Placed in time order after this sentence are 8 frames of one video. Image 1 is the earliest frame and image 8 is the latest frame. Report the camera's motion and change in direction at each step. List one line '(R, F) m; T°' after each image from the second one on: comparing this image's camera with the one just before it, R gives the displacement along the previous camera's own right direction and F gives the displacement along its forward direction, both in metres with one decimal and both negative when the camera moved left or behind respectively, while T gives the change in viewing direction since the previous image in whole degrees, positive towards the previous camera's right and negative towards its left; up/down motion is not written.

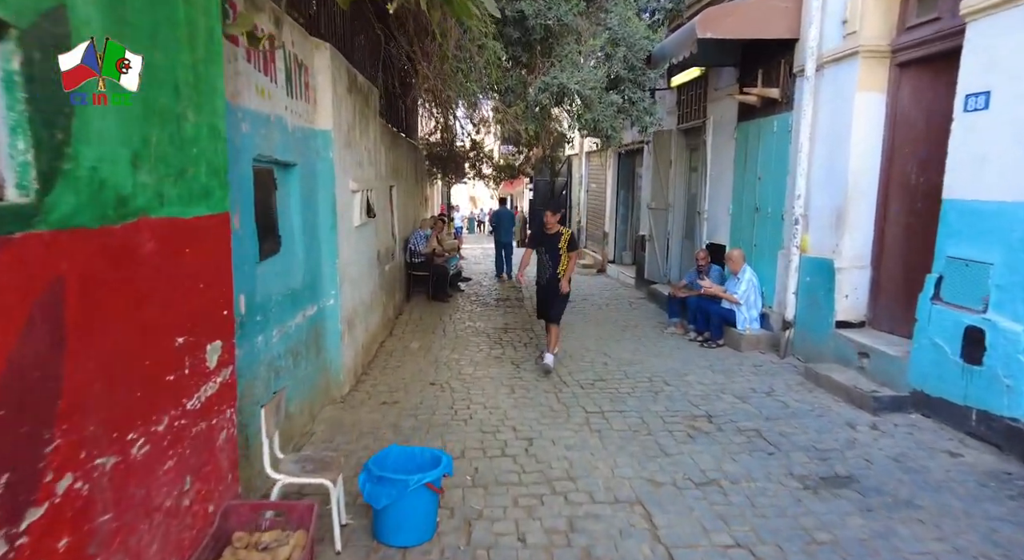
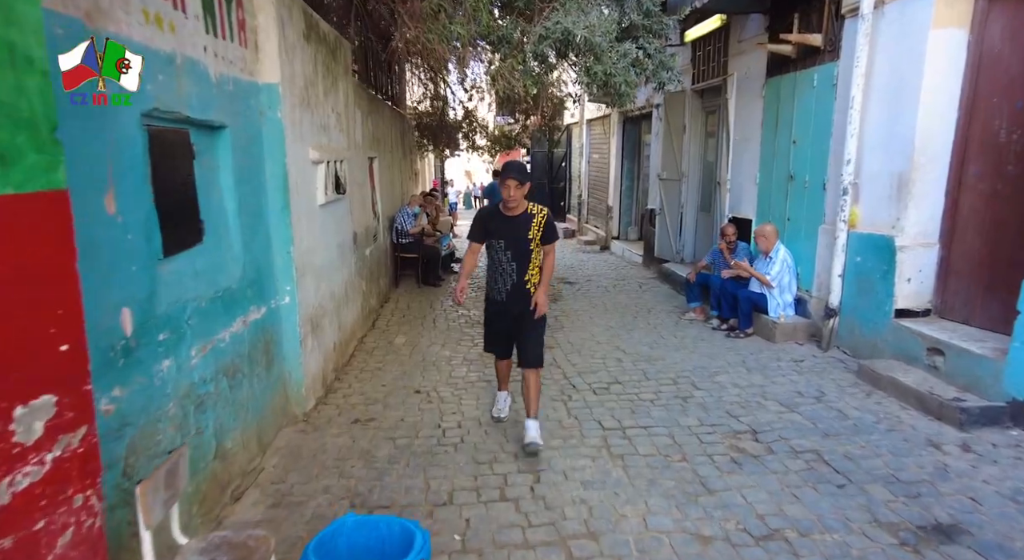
(0.0, +0.9) m; 0°
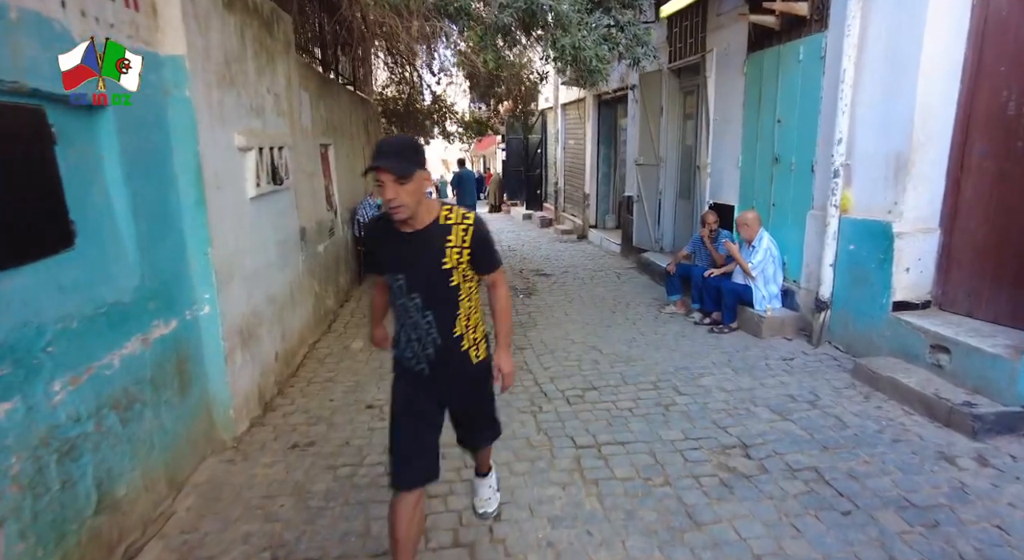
(+0.1, +0.5) m; +2°
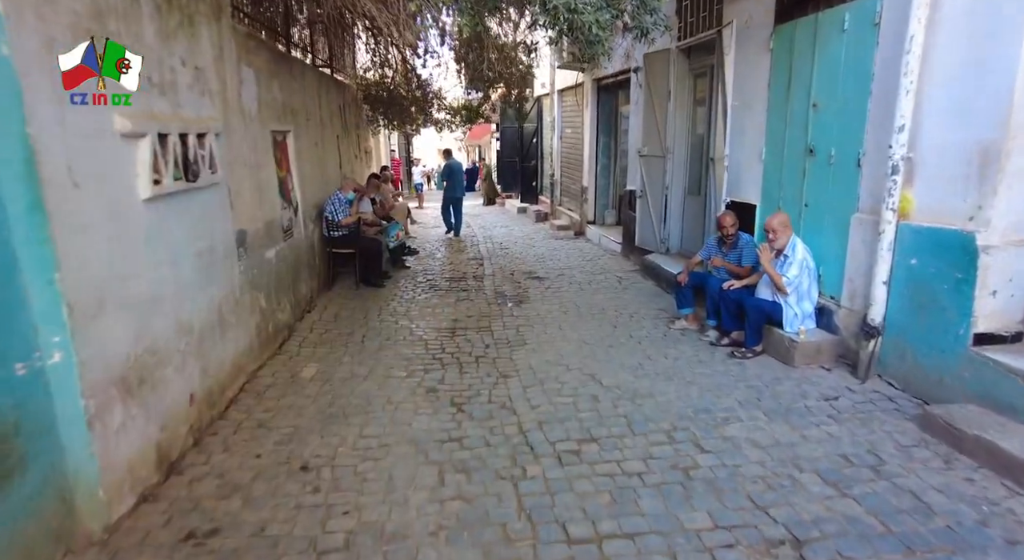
(+0.1, +0.9) m; 0°
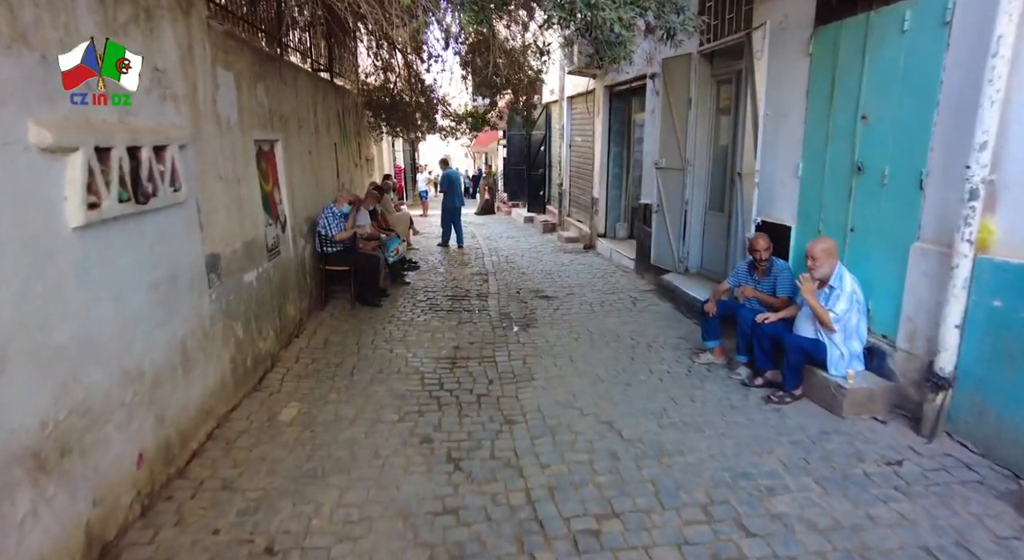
(0.0, +0.6) m; -1°
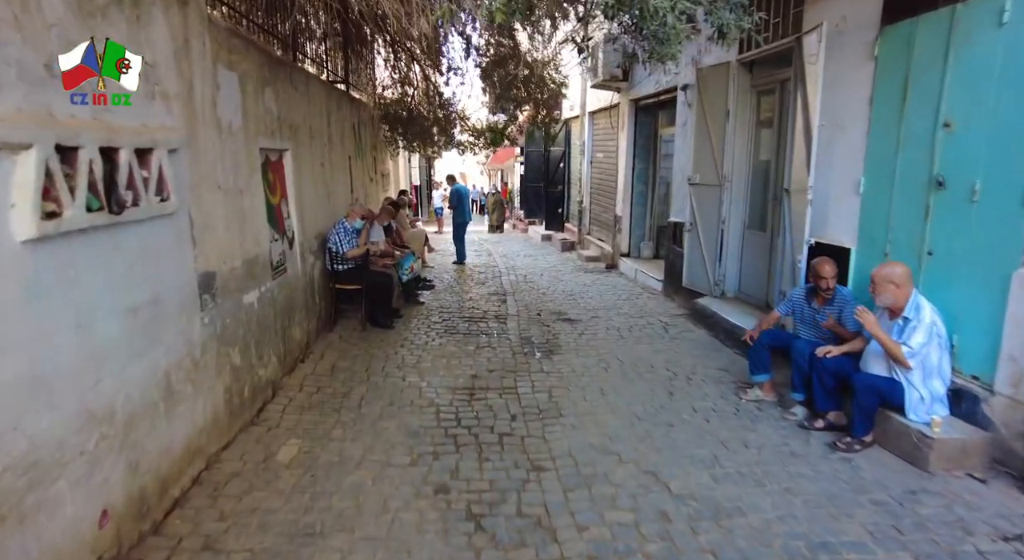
(-0.1, +0.5) m; -1°
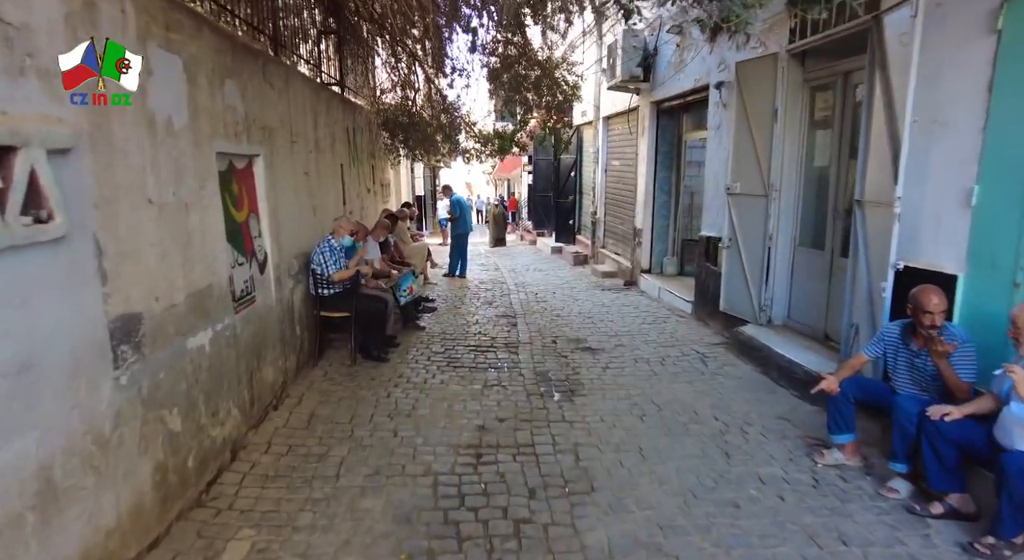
(-0.1, +0.9) m; -1°
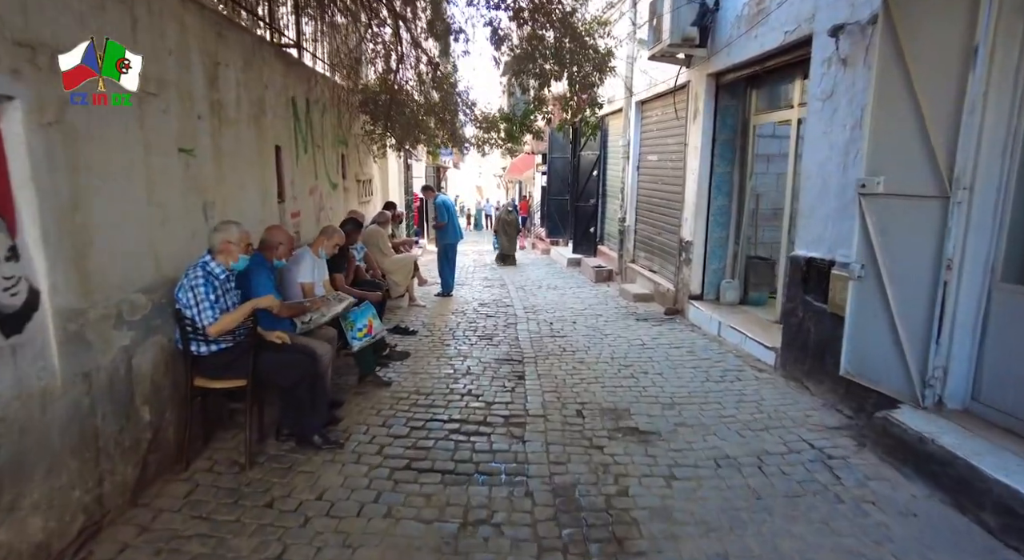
(0.0, +2.4) m; -1°
